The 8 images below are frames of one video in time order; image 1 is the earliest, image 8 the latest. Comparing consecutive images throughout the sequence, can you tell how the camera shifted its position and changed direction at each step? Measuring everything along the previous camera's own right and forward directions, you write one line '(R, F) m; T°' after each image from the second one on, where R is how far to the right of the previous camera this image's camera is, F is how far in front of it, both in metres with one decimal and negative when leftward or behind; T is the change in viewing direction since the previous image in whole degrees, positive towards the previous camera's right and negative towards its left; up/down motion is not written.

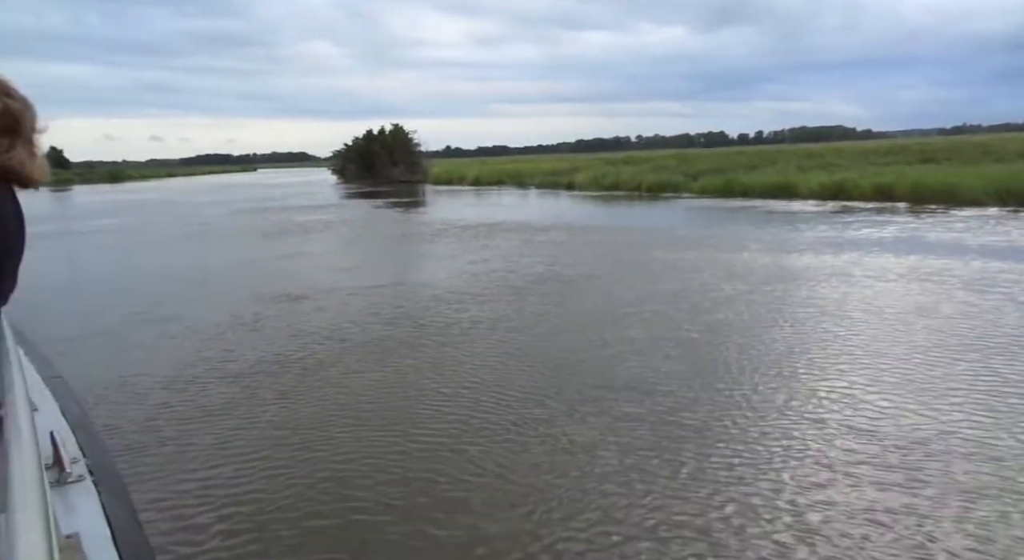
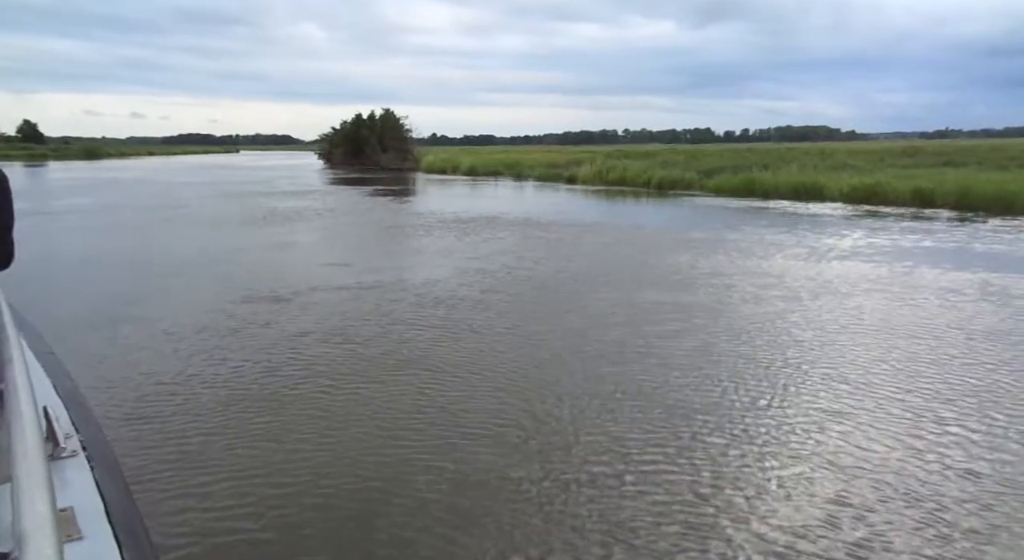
(-0.6, +1.0) m; +2°
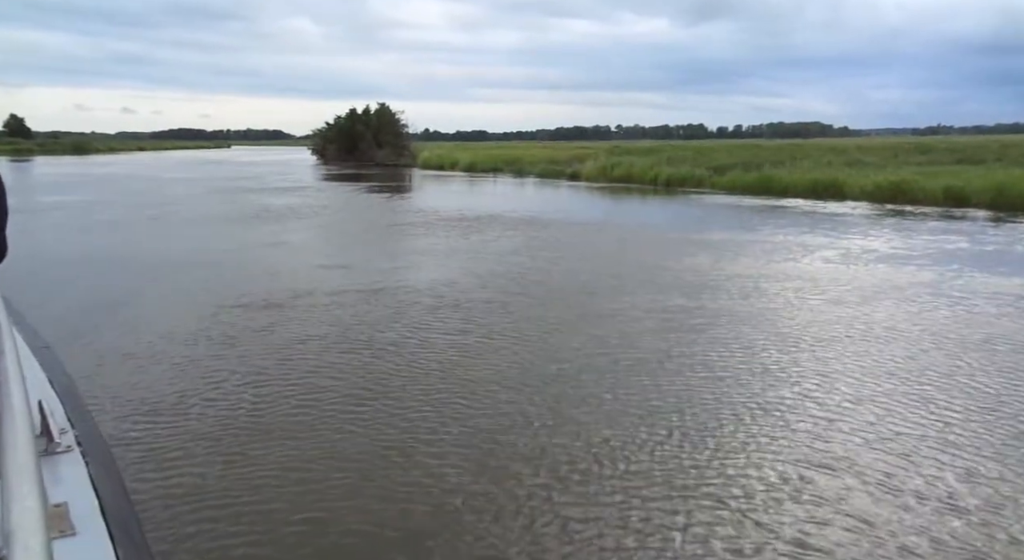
(-0.3, +0.8) m; +1°
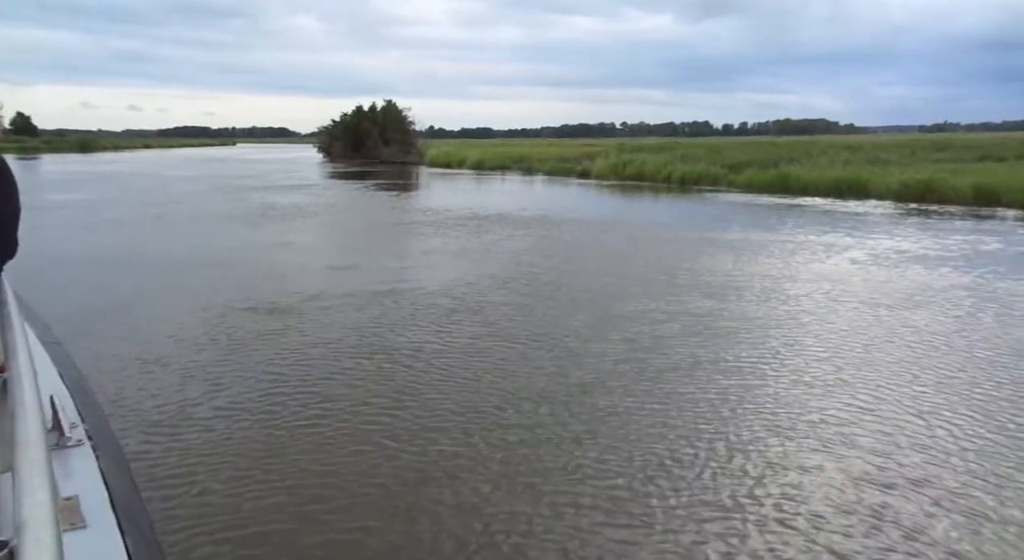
(-0.2, +0.4) m; 0°
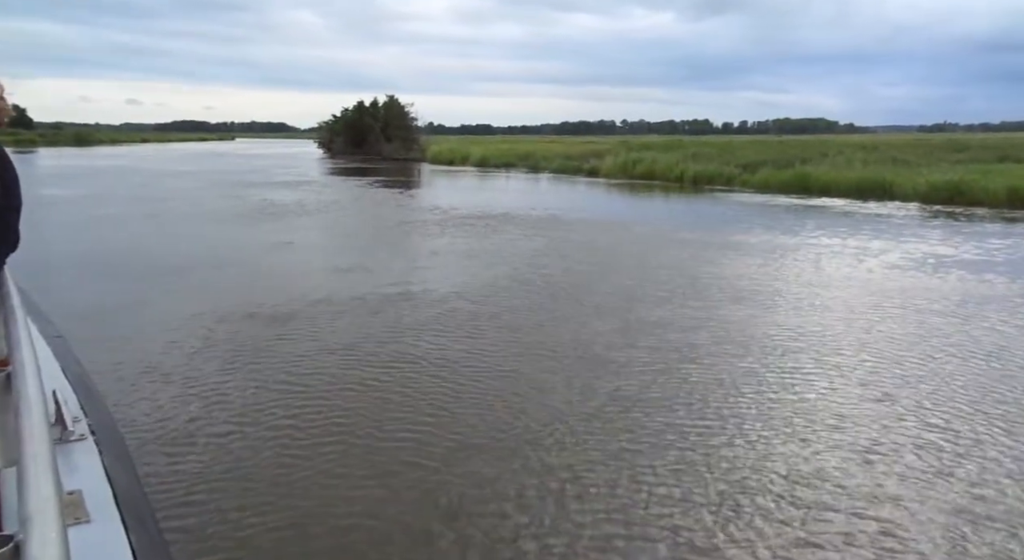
(-0.3, +0.5) m; 0°
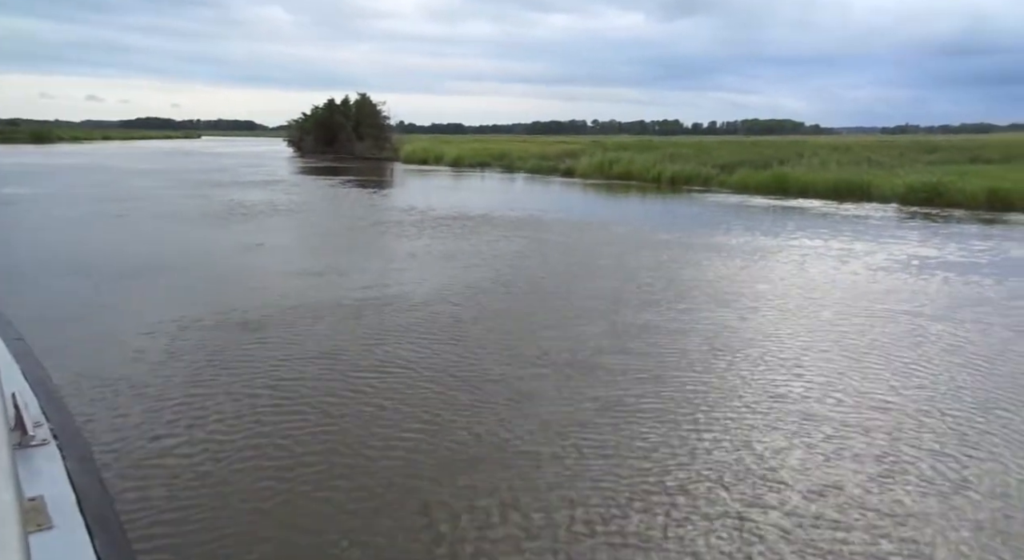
(-0.1, +0.3) m; +2°
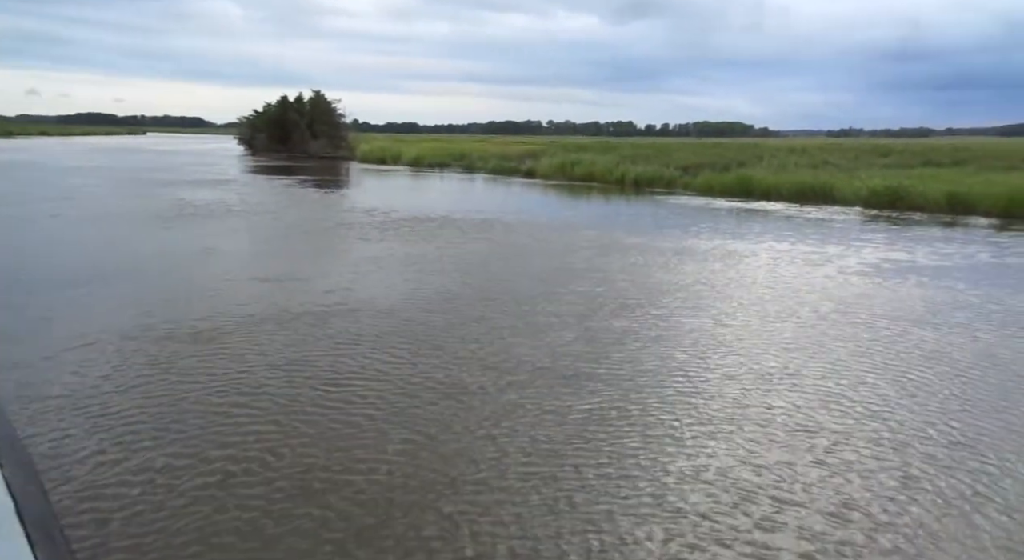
(-0.2, +0.4) m; +4°
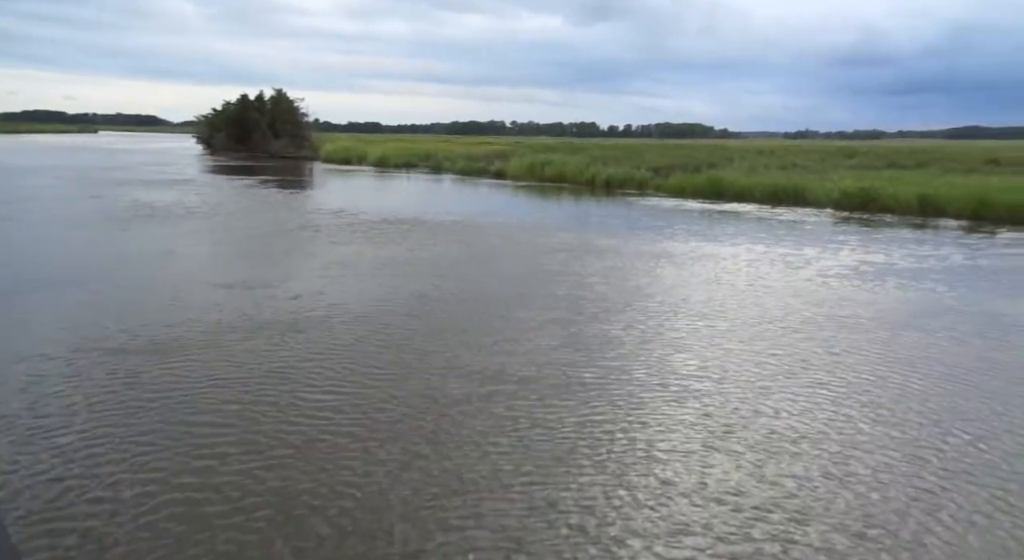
(-0.2, +0.3) m; +3°
